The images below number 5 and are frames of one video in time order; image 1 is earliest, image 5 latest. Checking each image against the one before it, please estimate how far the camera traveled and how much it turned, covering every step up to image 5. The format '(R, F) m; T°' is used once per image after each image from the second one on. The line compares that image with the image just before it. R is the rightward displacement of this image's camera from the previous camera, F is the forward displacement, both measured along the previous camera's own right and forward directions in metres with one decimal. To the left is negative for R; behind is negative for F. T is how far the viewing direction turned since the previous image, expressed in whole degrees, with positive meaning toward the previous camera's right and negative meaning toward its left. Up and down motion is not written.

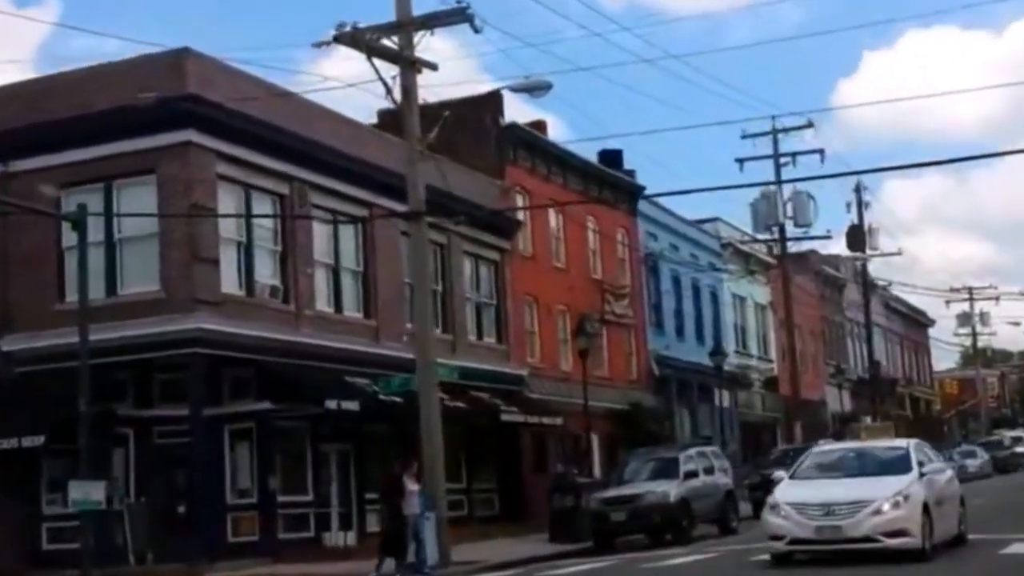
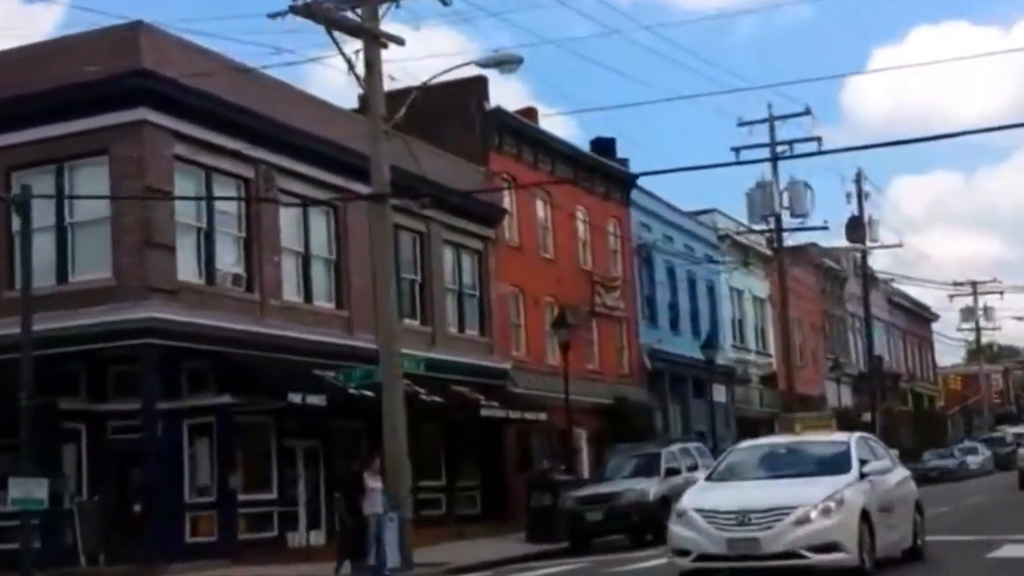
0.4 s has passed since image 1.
(+0.7, +1.4) m; 0°
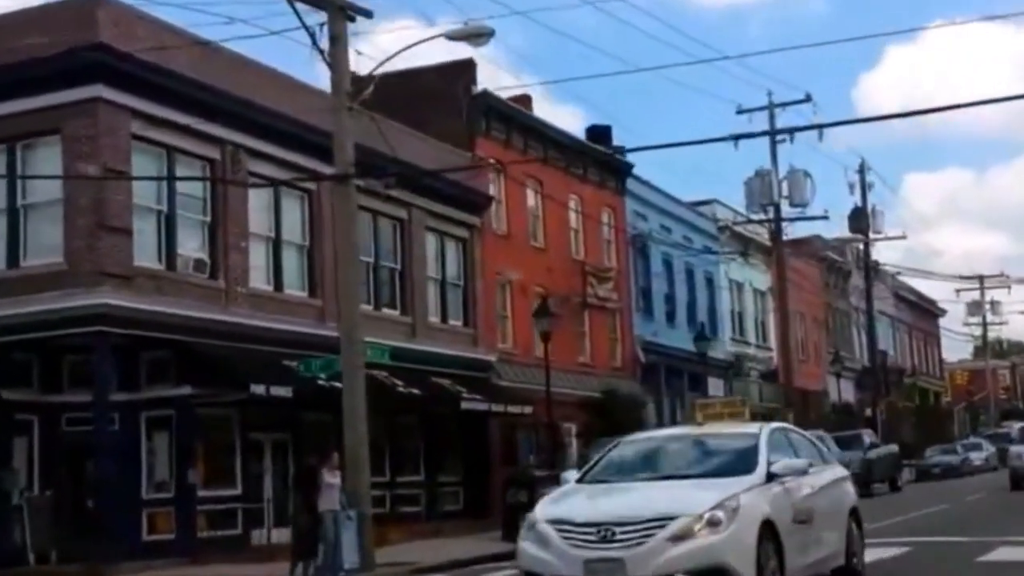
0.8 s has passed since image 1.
(+0.7, +1.3) m; 0°
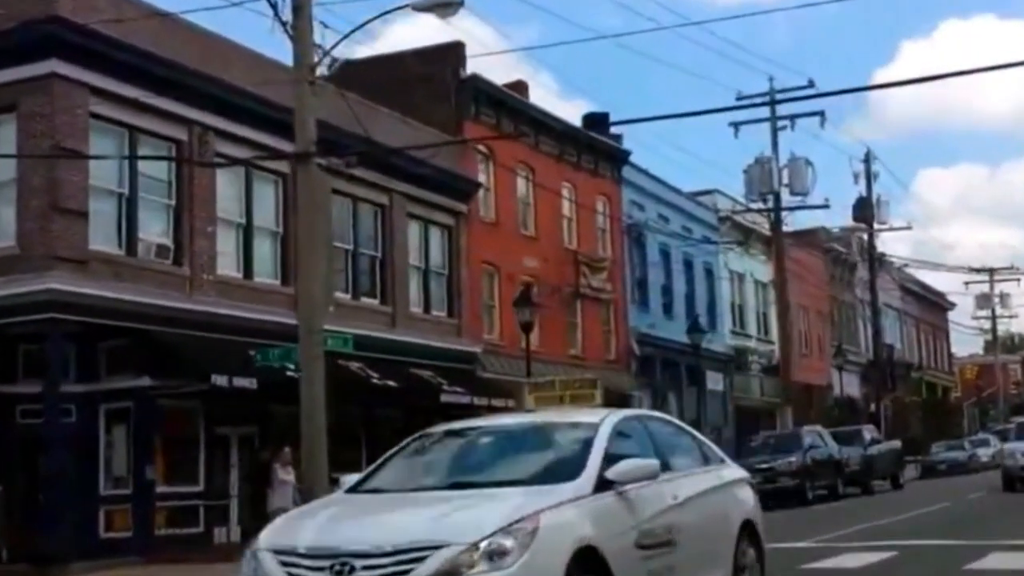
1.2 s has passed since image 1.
(+0.7, +1.2) m; -1°
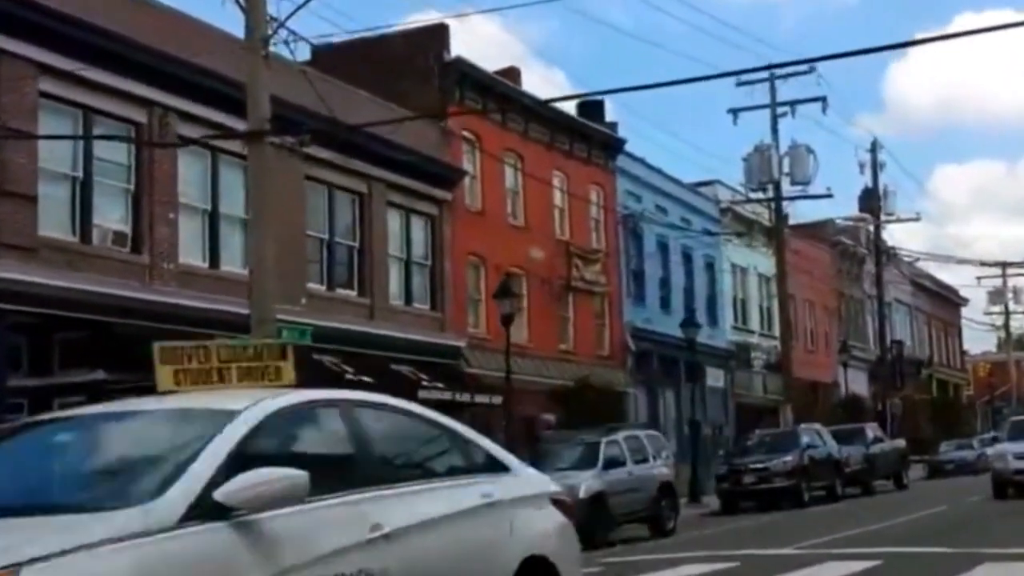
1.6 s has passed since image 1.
(+0.7, +1.3) m; -1°
